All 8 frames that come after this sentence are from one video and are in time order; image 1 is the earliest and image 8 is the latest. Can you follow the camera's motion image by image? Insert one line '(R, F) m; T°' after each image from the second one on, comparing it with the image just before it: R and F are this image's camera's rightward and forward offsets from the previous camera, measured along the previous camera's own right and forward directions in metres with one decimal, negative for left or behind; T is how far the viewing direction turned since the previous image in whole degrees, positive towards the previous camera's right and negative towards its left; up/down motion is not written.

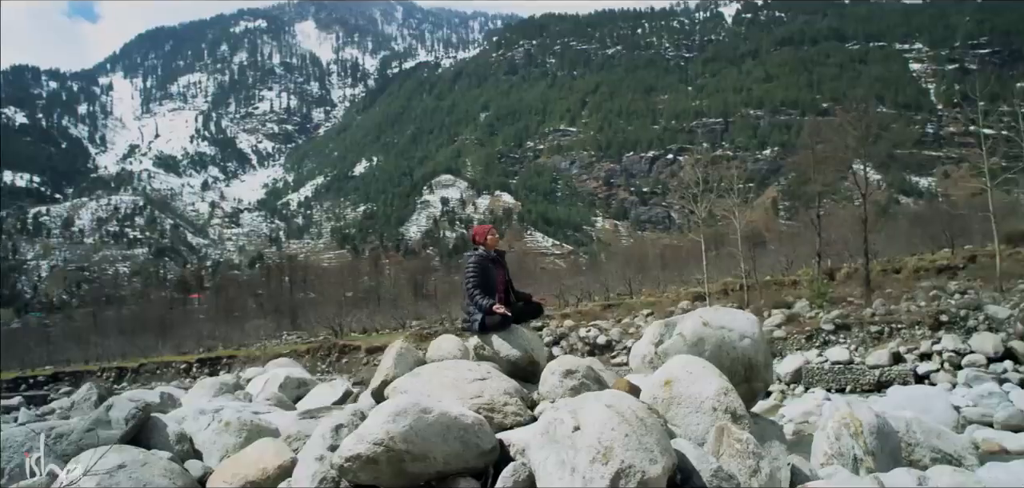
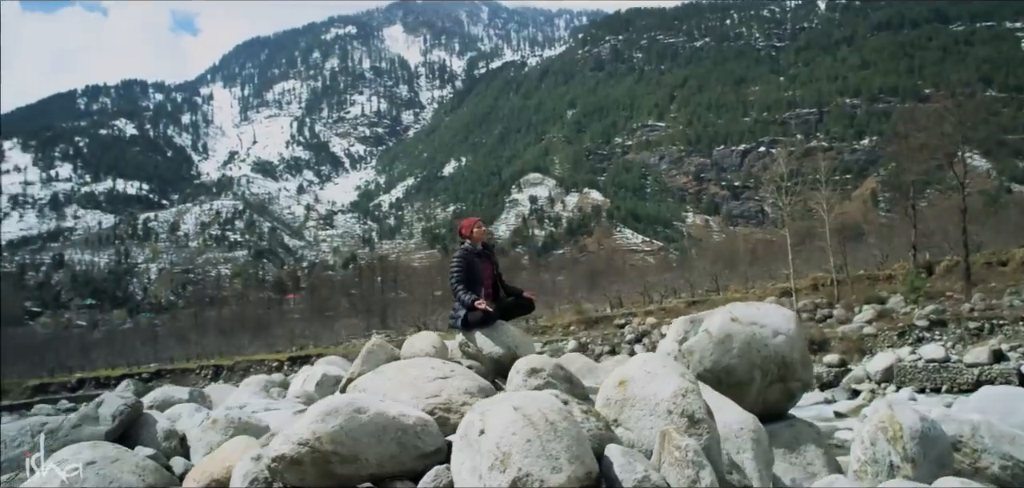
(+0.4, +0.2) m; -6°
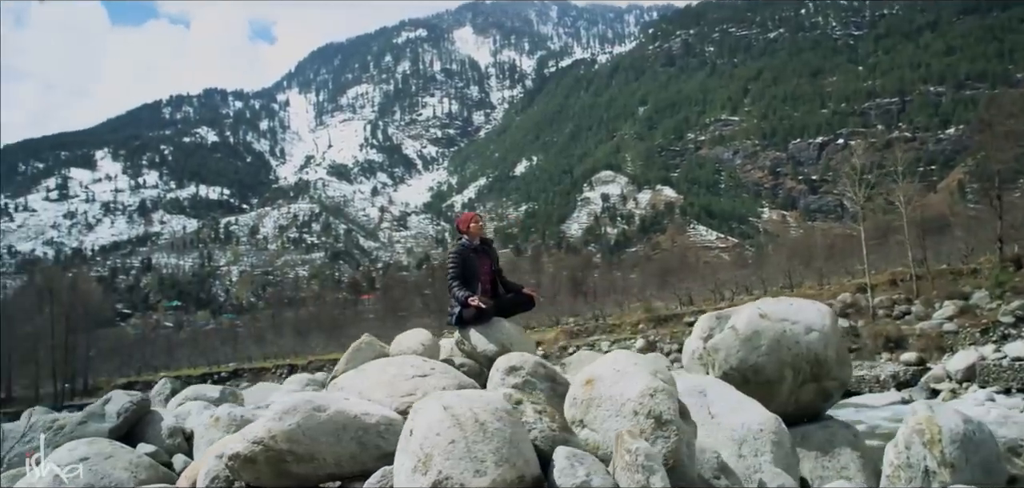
(+0.3, +0.1) m; -5°
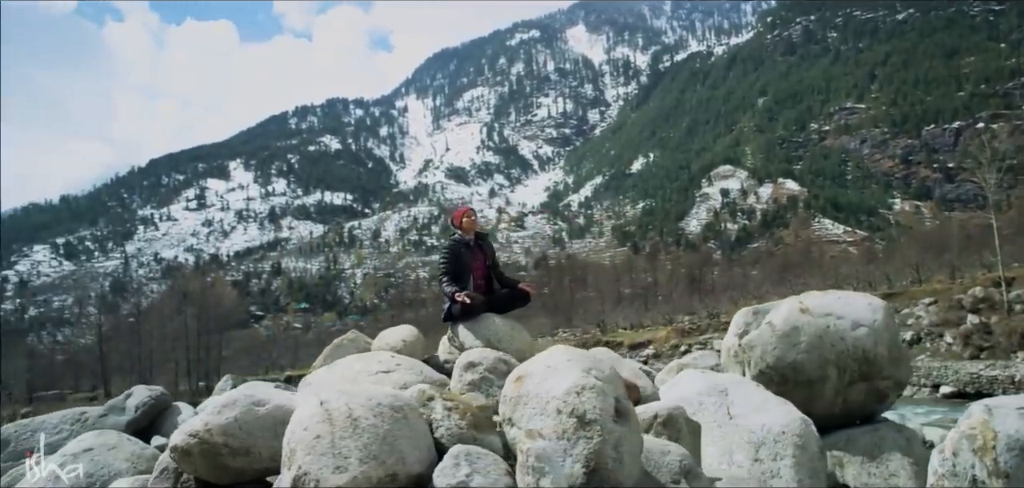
(+0.5, +0.1) m; -8°
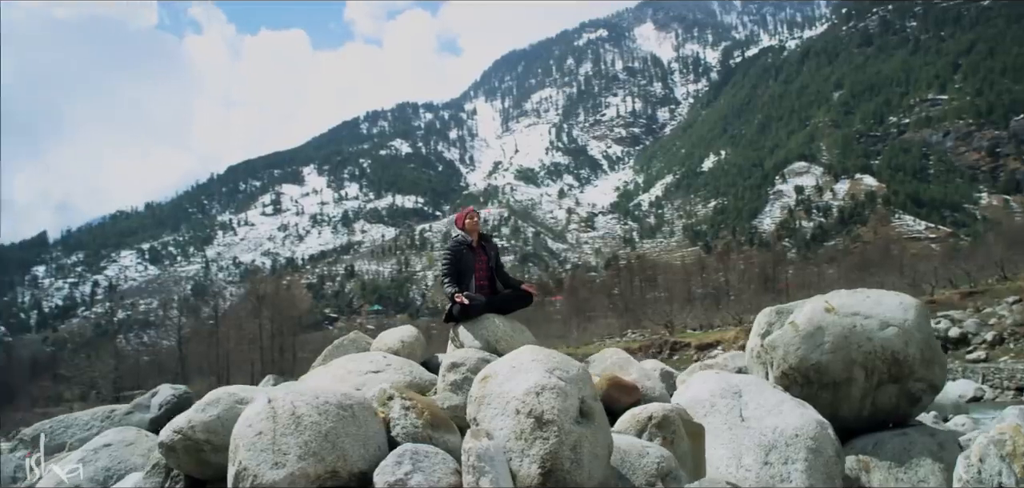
(+0.3, 0.0) m; -5°
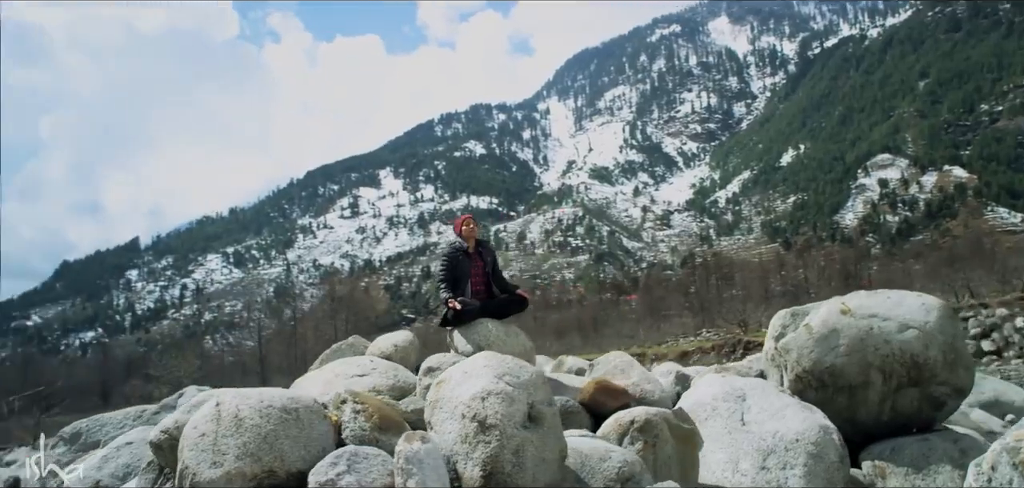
(+0.3, 0.0) m; -5°
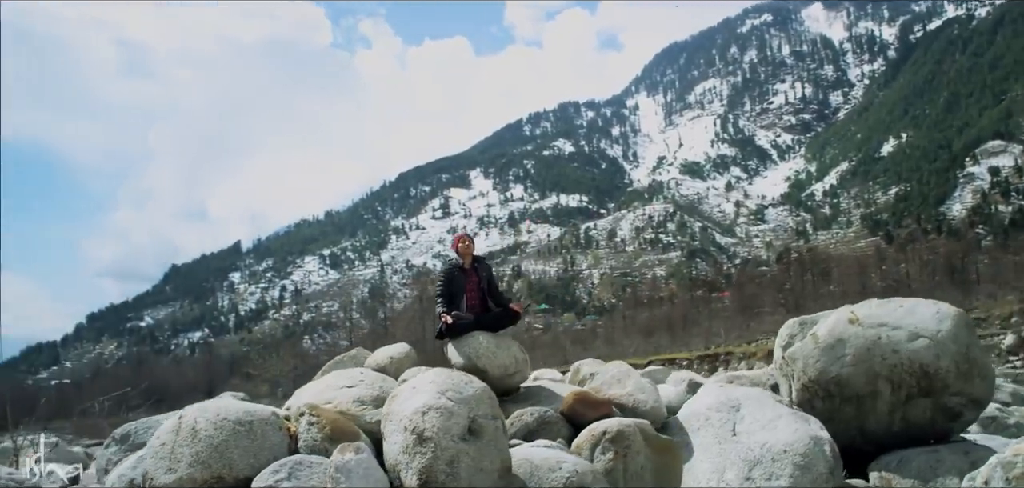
(+0.4, -0.1) m; -6°
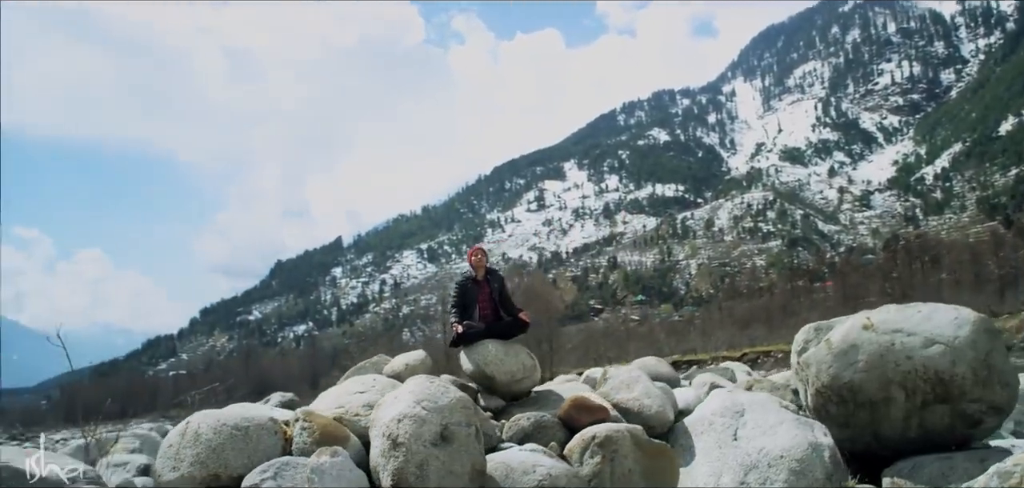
(+0.4, -0.2) m; -7°
